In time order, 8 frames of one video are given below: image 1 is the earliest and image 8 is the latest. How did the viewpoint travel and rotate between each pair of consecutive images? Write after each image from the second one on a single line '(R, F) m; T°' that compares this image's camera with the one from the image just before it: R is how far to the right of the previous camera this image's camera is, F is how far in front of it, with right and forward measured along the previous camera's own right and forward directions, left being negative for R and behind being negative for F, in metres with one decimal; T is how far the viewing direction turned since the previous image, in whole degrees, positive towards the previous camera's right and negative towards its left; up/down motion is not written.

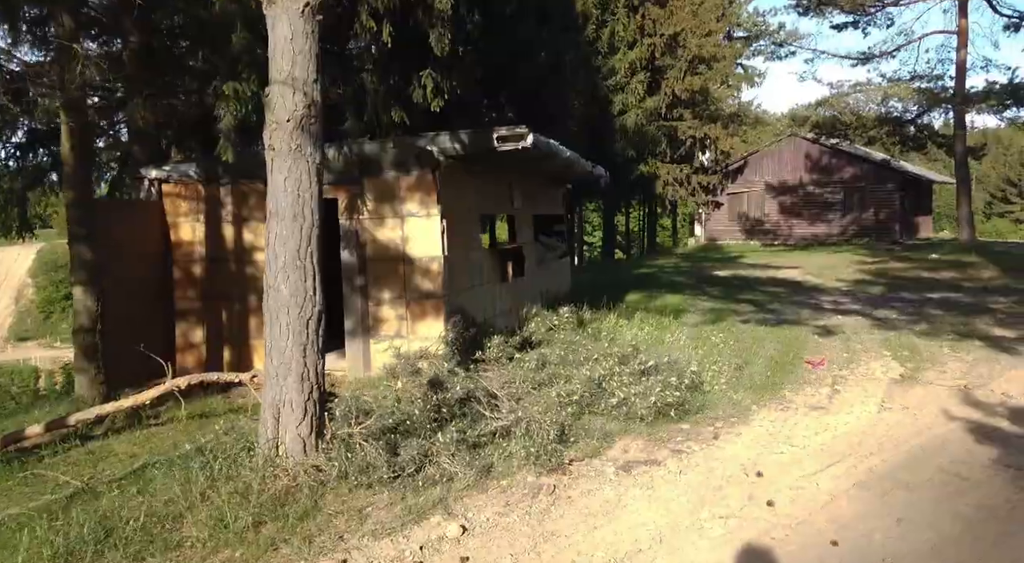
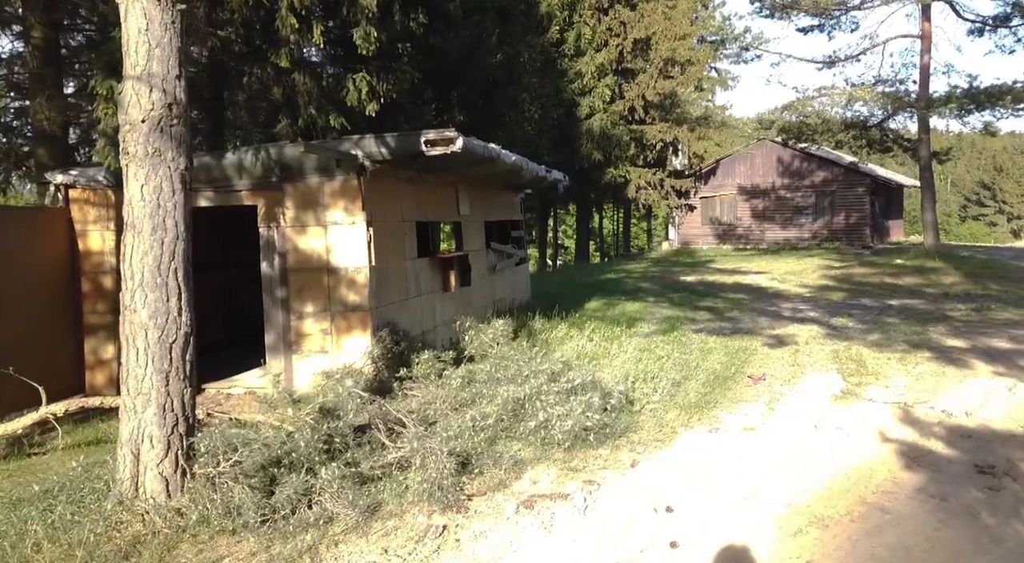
(+0.5, +0.3) m; +1°
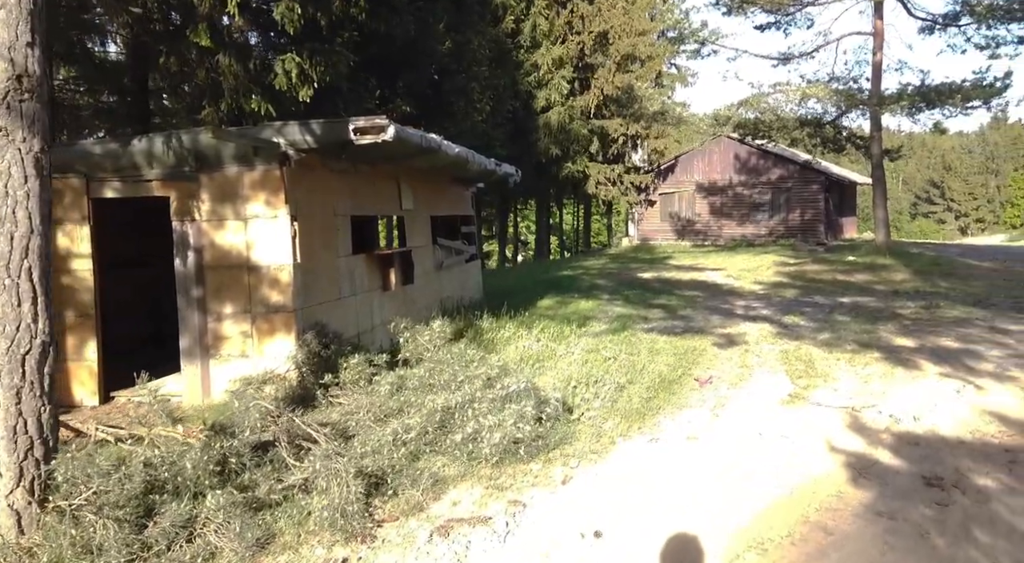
(+0.2, +0.3) m; +3°
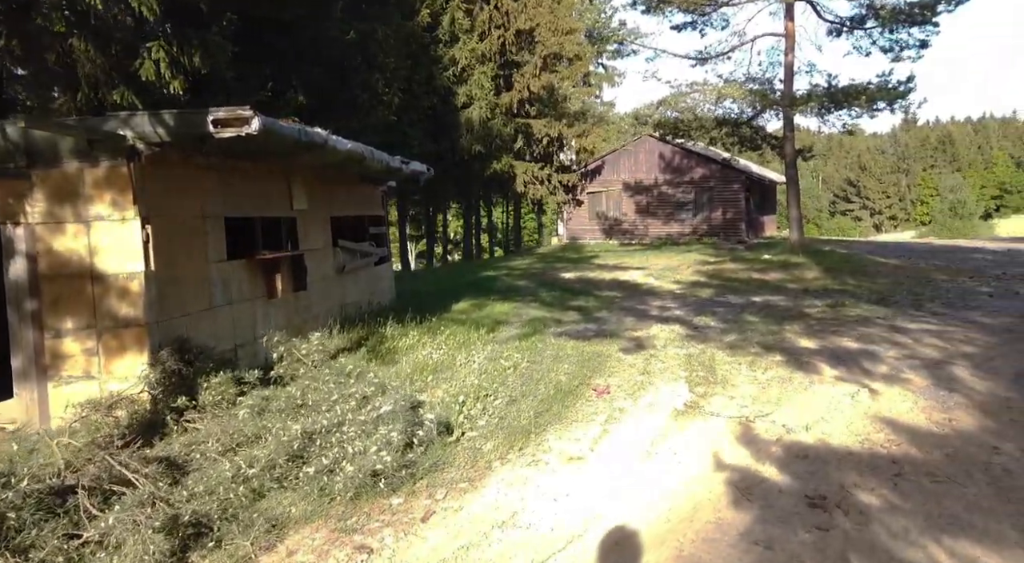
(+0.4, +0.4) m; +5°
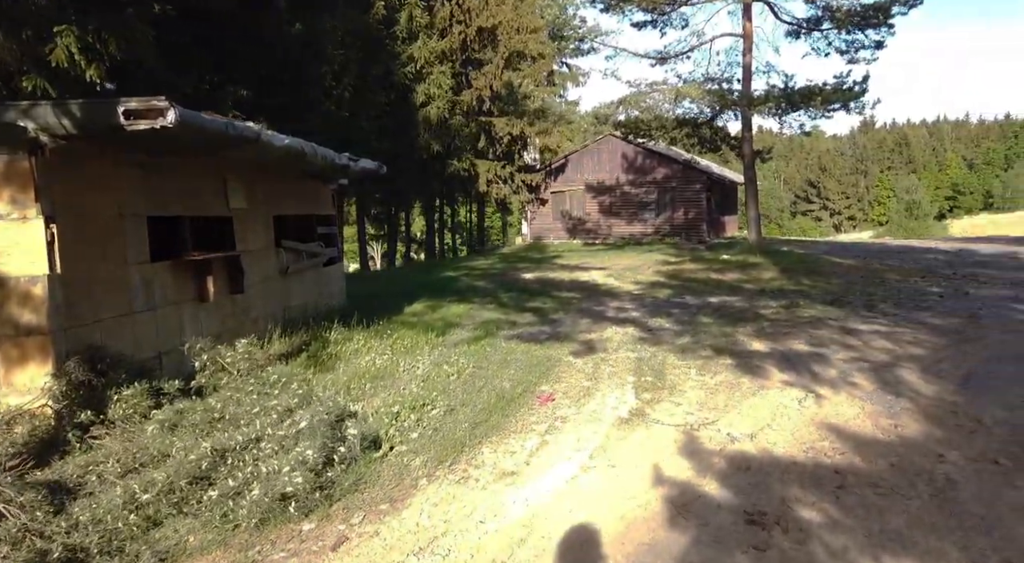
(+0.2, +0.2) m; +3°
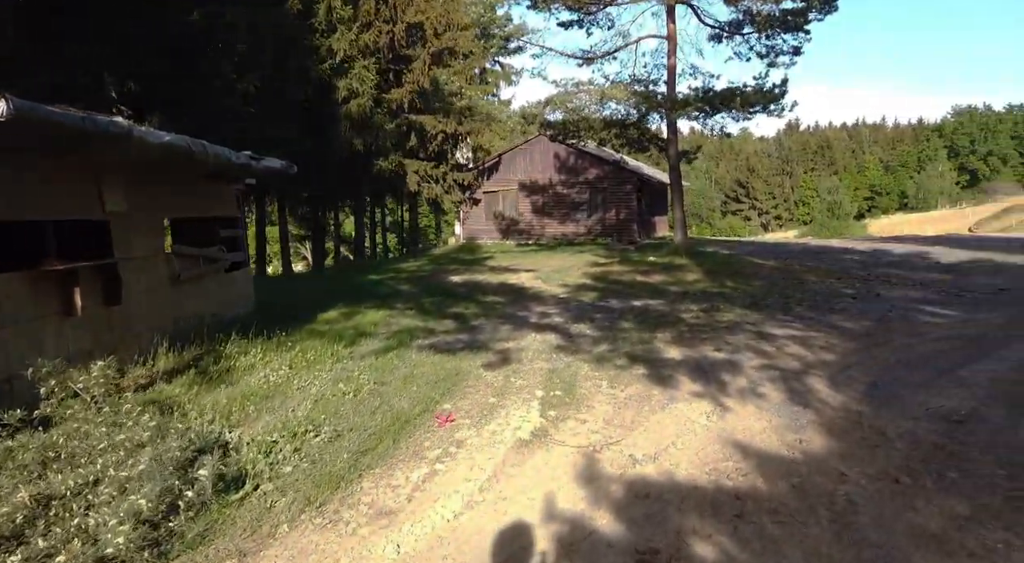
(+0.3, +0.3) m; +5°
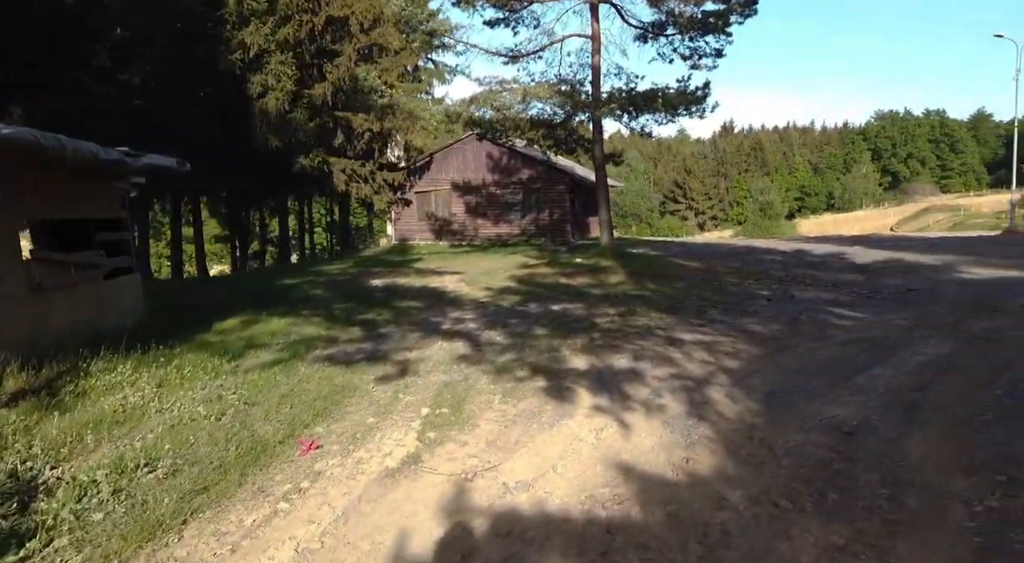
(+0.5, +0.4) m; +5°
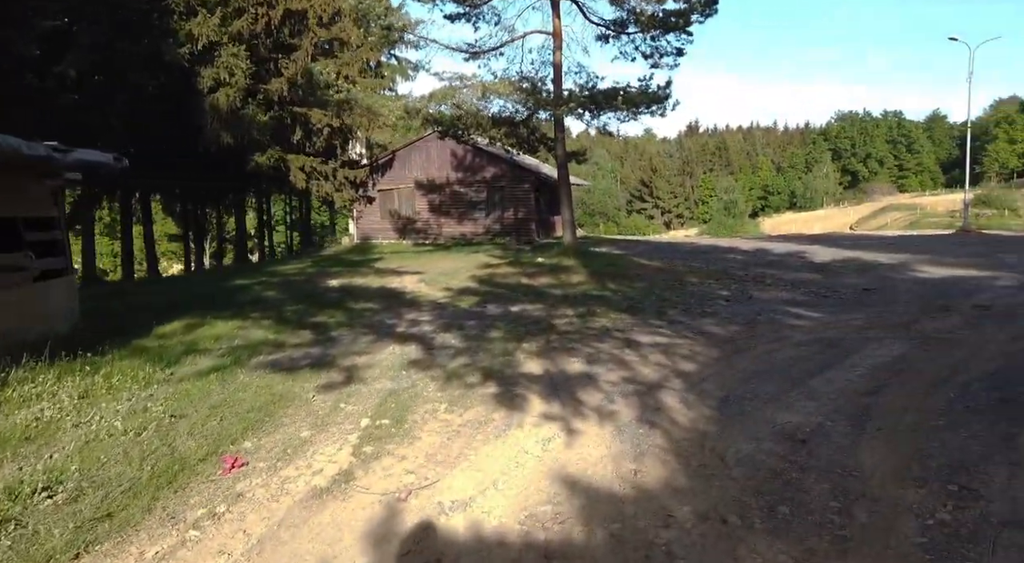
(+0.2, +0.2) m; +3°
